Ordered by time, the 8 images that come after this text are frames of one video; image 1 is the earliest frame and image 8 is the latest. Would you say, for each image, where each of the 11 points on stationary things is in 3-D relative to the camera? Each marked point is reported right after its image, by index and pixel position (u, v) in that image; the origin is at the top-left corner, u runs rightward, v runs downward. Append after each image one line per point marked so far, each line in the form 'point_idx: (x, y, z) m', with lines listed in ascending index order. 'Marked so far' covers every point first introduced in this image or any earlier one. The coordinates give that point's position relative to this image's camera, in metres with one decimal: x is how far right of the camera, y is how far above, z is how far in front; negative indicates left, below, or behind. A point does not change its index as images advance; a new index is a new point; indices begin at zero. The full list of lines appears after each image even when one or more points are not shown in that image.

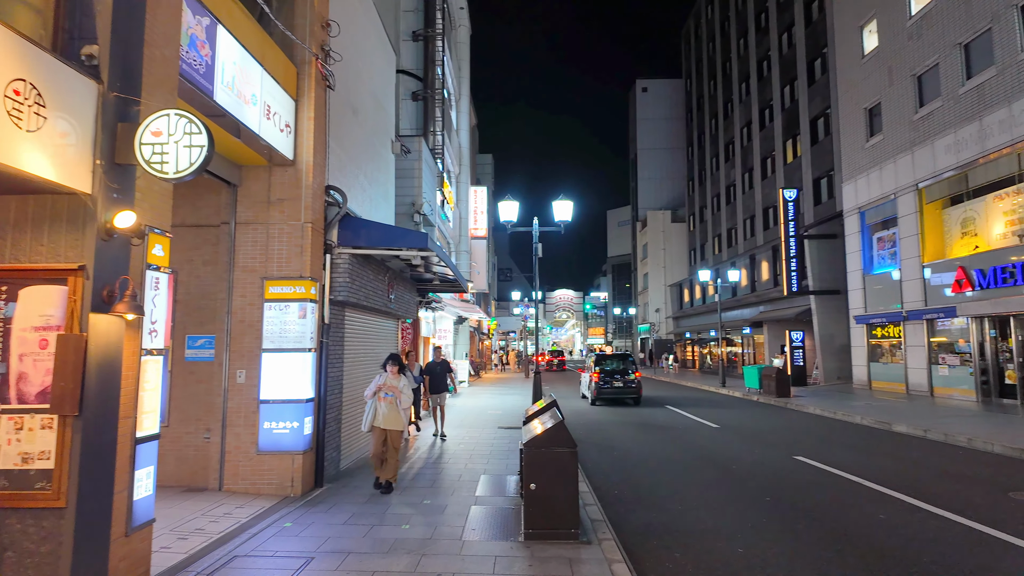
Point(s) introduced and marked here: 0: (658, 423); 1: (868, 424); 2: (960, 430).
0: (+3.5, -3.3, +14.4) m
1: (+8.9, -3.4, +14.9) m
2: (+9.5, -3.0, +12.6) m
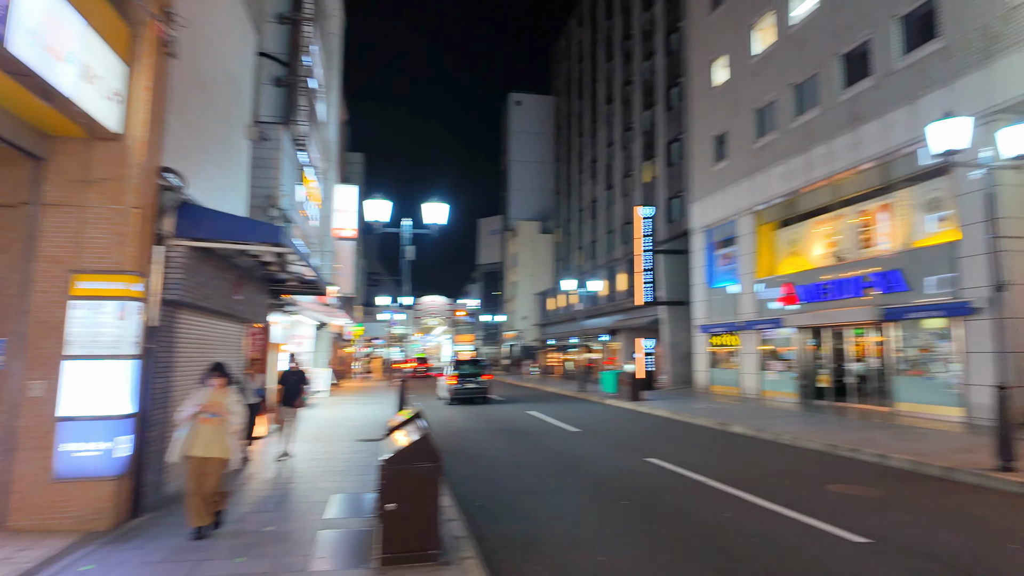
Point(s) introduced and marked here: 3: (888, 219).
0: (+0.2, -3.4, +14.4) m
1: (+5.4, -3.8, +16.2) m
2: (+6.4, -3.3, +14.0) m
3: (+10.9, +2.0, +17.2) m
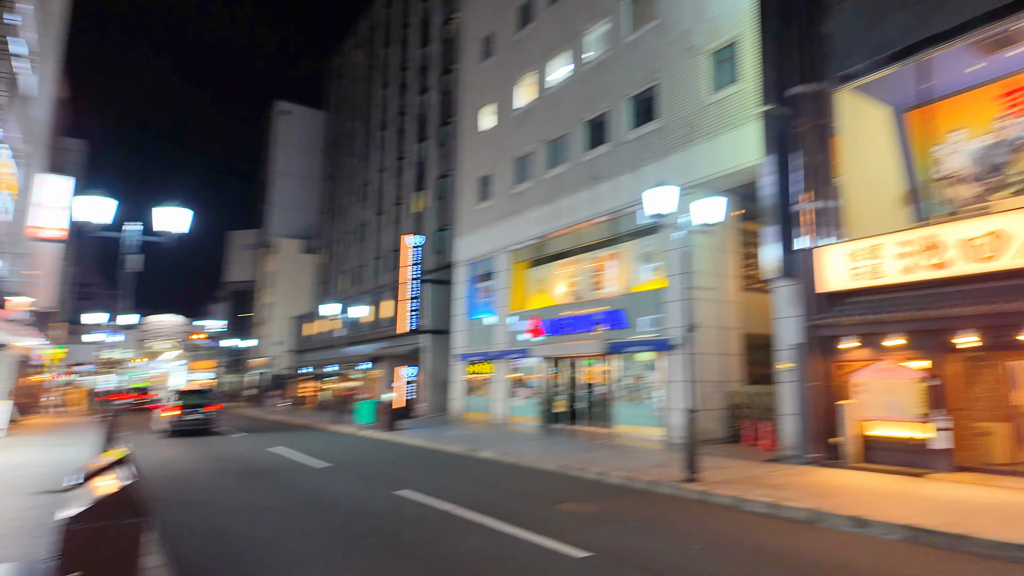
0: (-5.6, -4.0, +13.1) m
1: (-1.4, -4.6, +16.7) m
2: (+0.4, -4.2, +15.1) m
3: (+3.5, +0.7, +20.0) m
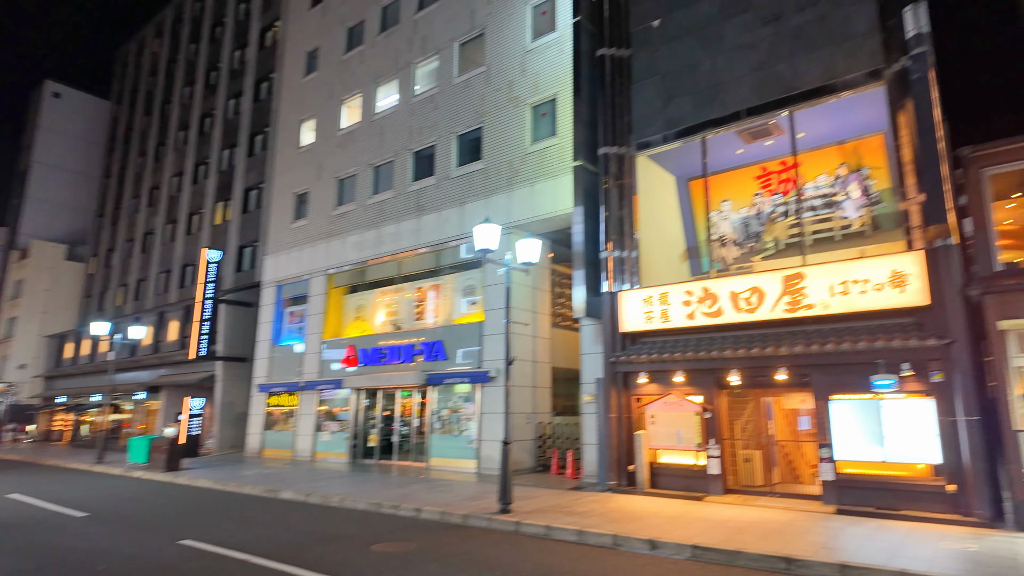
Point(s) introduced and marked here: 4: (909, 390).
0: (-9.3, -4.2, +10.5) m
1: (-6.5, -5.3, +15.1) m
2: (-4.3, -4.9, +14.2) m
3: (-2.6, -0.3, +20.1) m
4: (+6.7, -1.7, +9.9) m
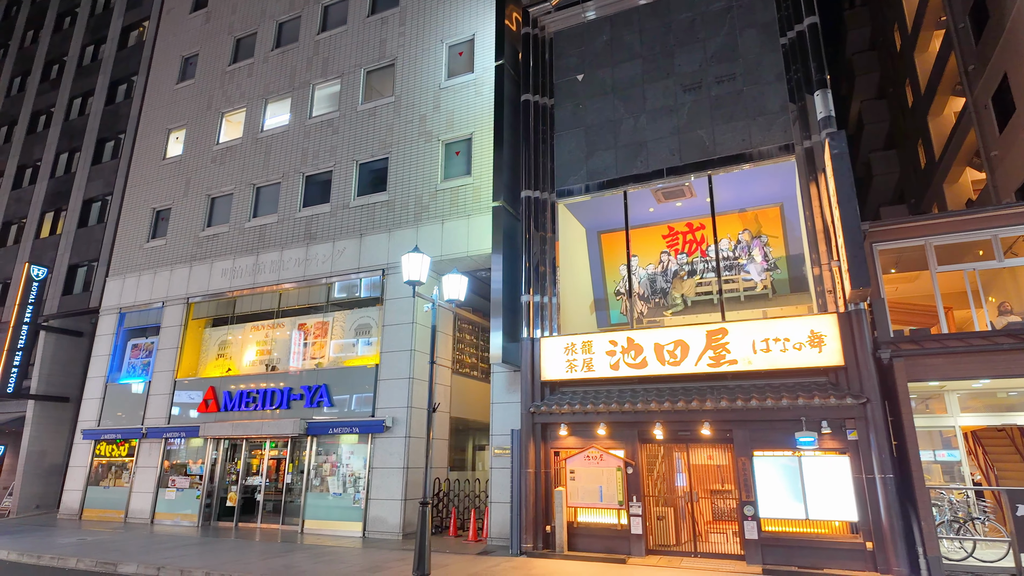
0: (-10.3, -4.1, +7.0) m
1: (-8.7, -5.7, +12.0) m
2: (-6.3, -5.5, +11.7) m
3: (-5.9, -1.5, +18.2) m
4: (+5.4, -2.8, +10.2) m
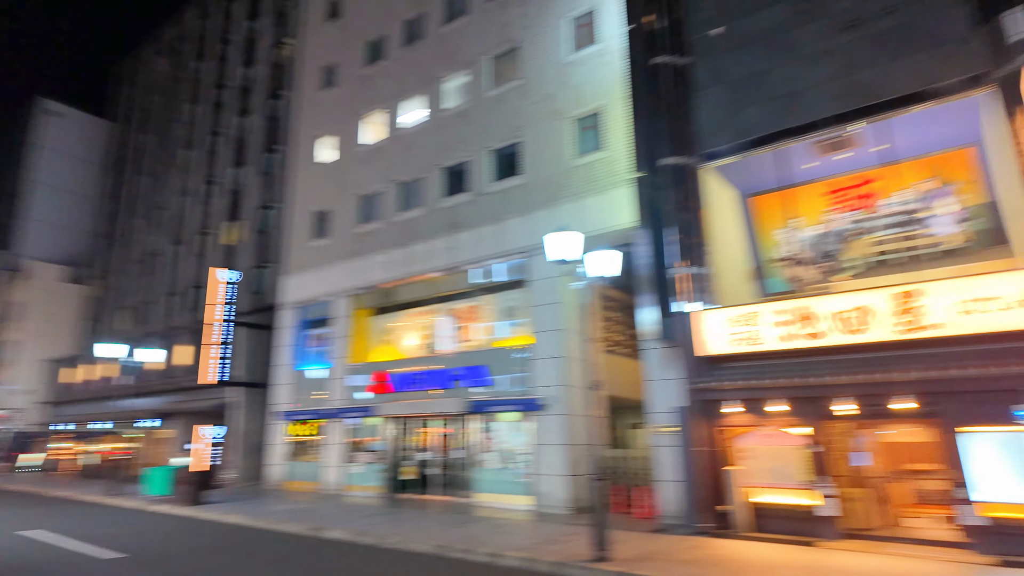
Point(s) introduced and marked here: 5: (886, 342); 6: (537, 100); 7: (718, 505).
0: (-7.7, -4.6, +9.2) m
1: (-5.0, -5.8, +13.8) m
2: (-2.8, -5.4, +13.0) m
3: (-1.2, -1.0, +19.1) m
4: (+8.2, -2.0, +8.9) m
5: (+6.5, -1.0, +10.5) m
6: (+0.9, +6.0, +18.8) m
7: (+4.1, -4.3, +11.8) m
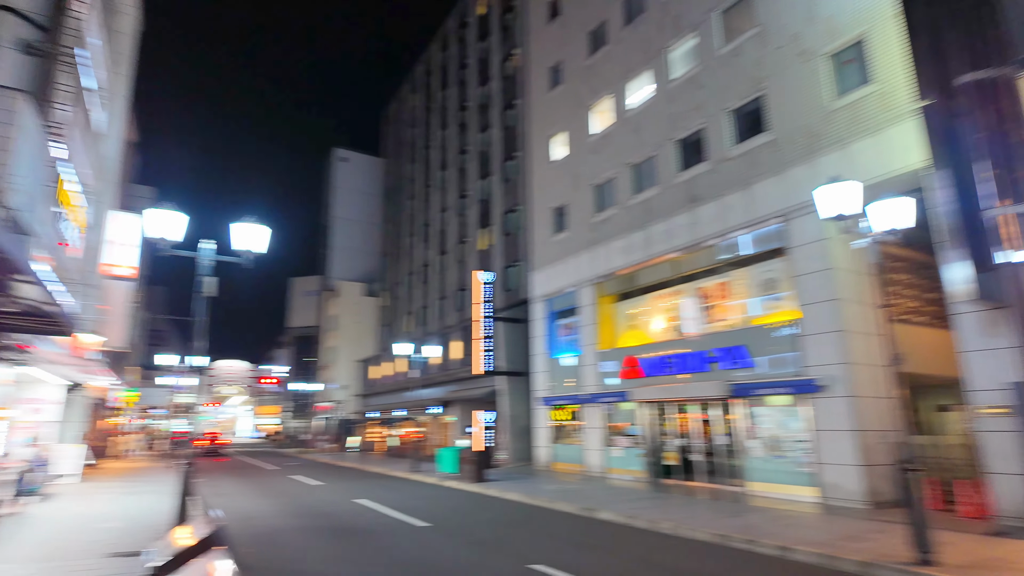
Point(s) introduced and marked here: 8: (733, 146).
0: (-3.1, -4.5, +11.2) m
1: (+1.3, -5.4, +14.4) m
2: (+3.0, -4.8, +12.7) m
3: (+6.4, -0.2, +17.7) m
4: (+11.1, -0.7, +4.7) m
5: (+10.1, +0.2, +6.8) m
6: (+7.7, +6.9, +16.7) m
7: (+8.6, -3.2, +8.9) m
8: (+6.8, +4.3, +17.9) m
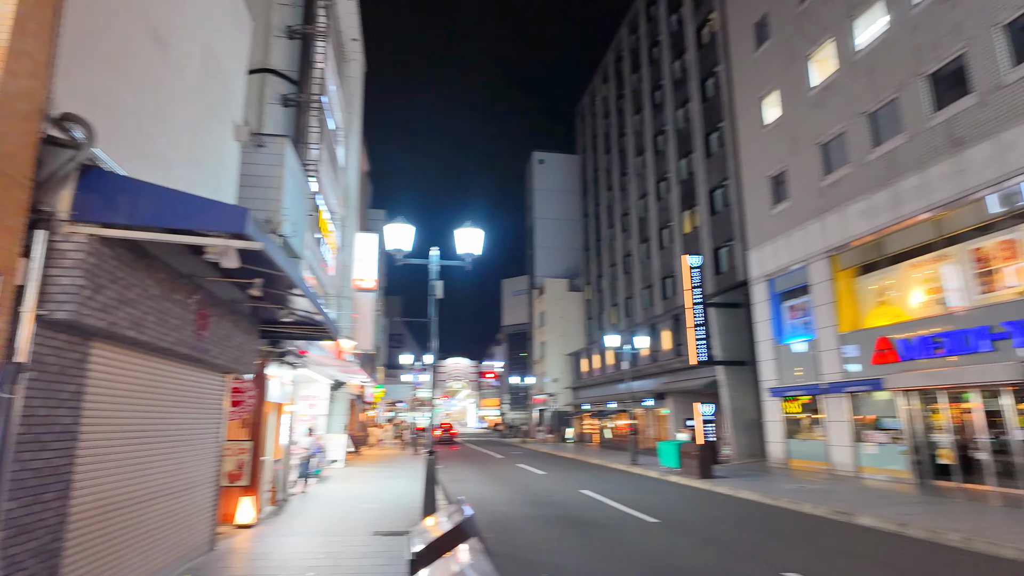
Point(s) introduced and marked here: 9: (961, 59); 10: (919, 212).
0: (+1.3, -4.4, +11.3) m
1: (+6.5, -4.9, +12.8) m
2: (+7.5, -4.2, +10.6) m
3: (+12.0, +0.7, +14.3) m
4: (+12.2, +0.3, +0.4) m
5: (+11.9, +1.2, +2.7) m
6: (+12.4, +8.0, +12.9) m
7: (+11.4, -2.3, +5.2) m
8: (+12.1, +5.3, +14.3) m
9: (+11.9, +6.1, +15.8) m
10: (+11.4, +2.2, +16.6) m
